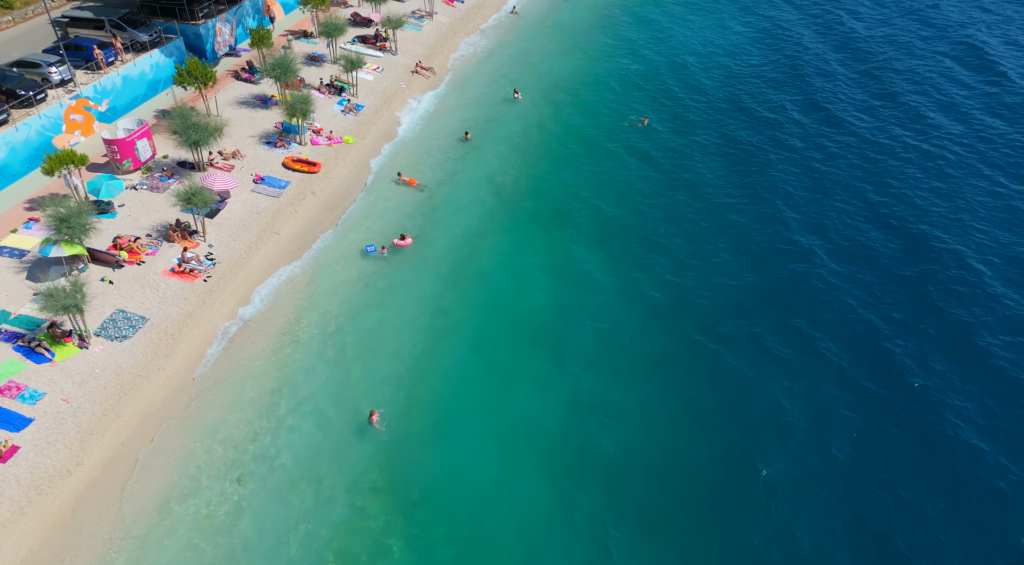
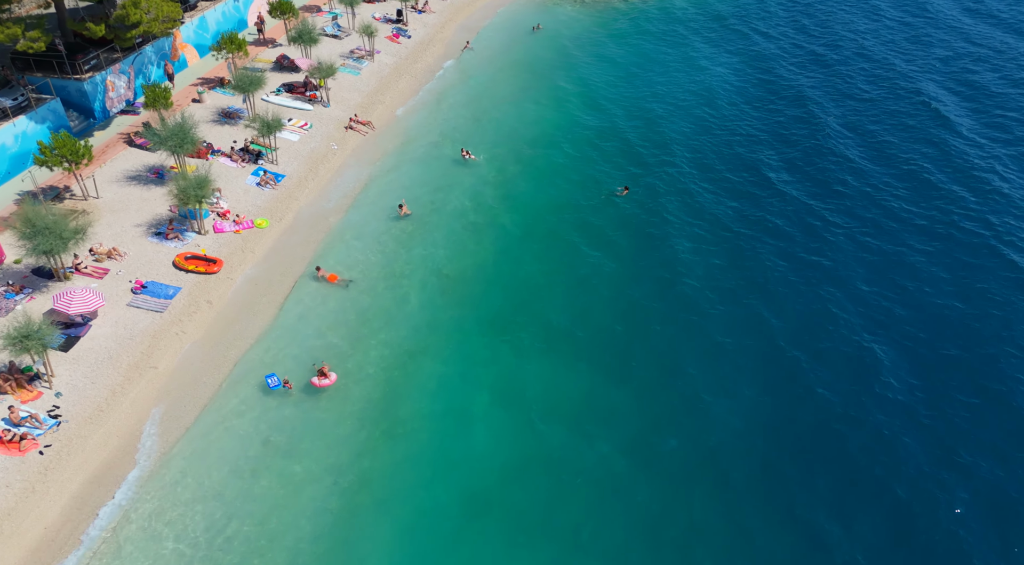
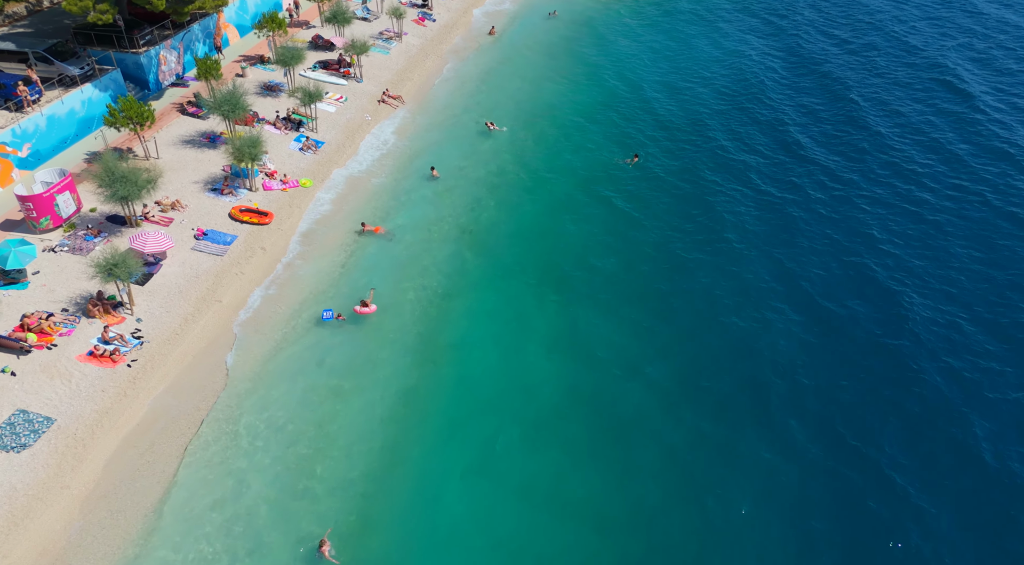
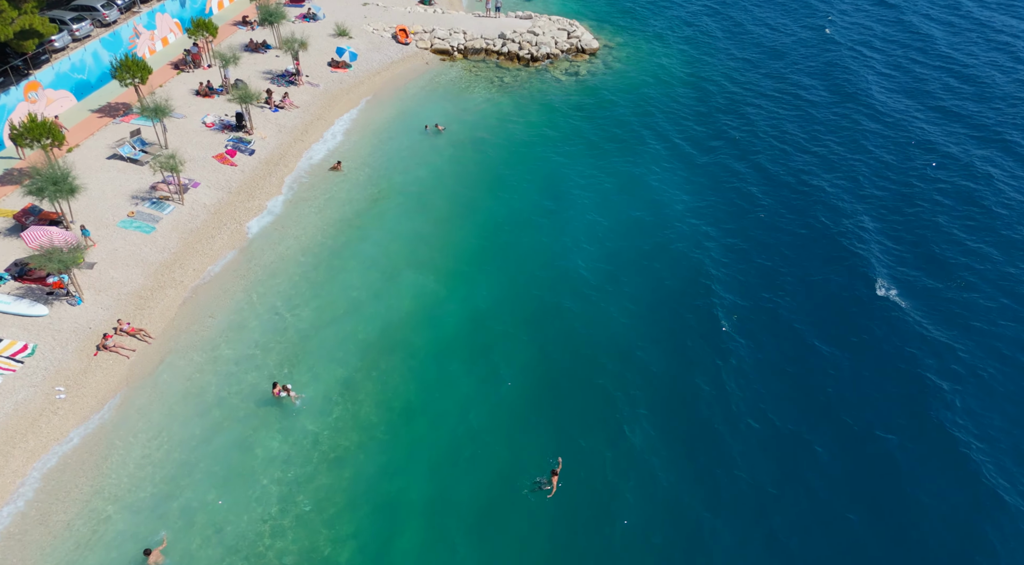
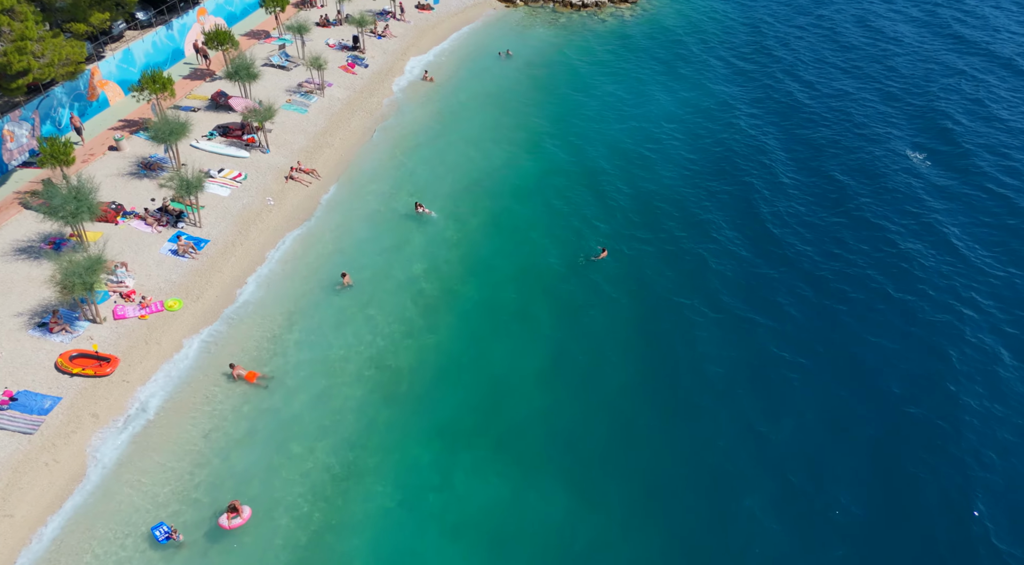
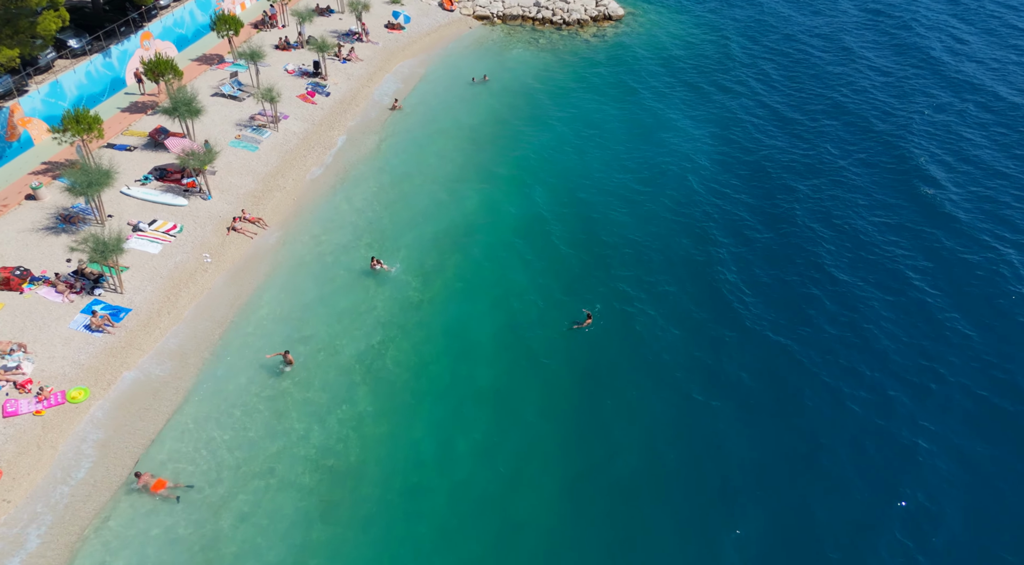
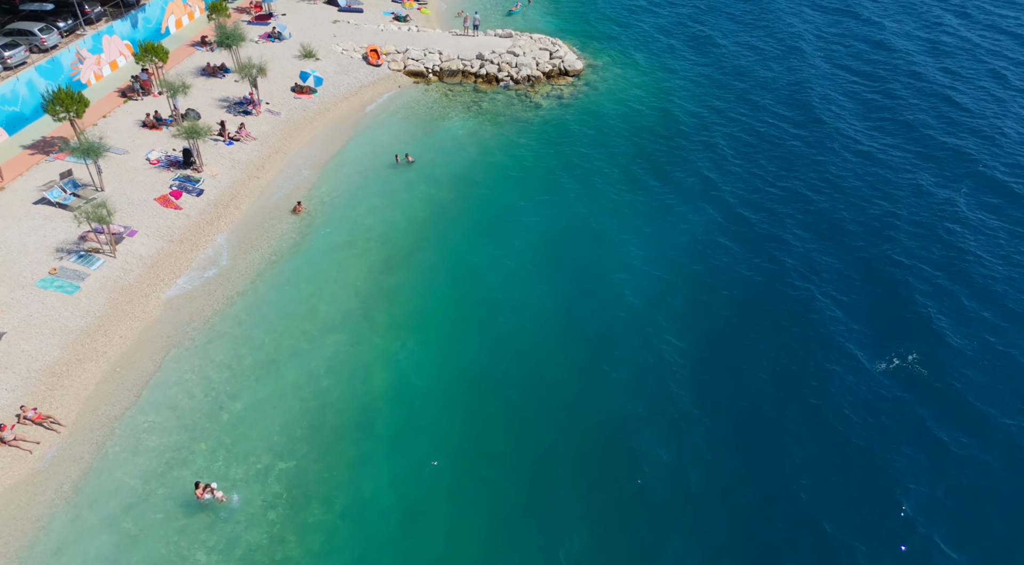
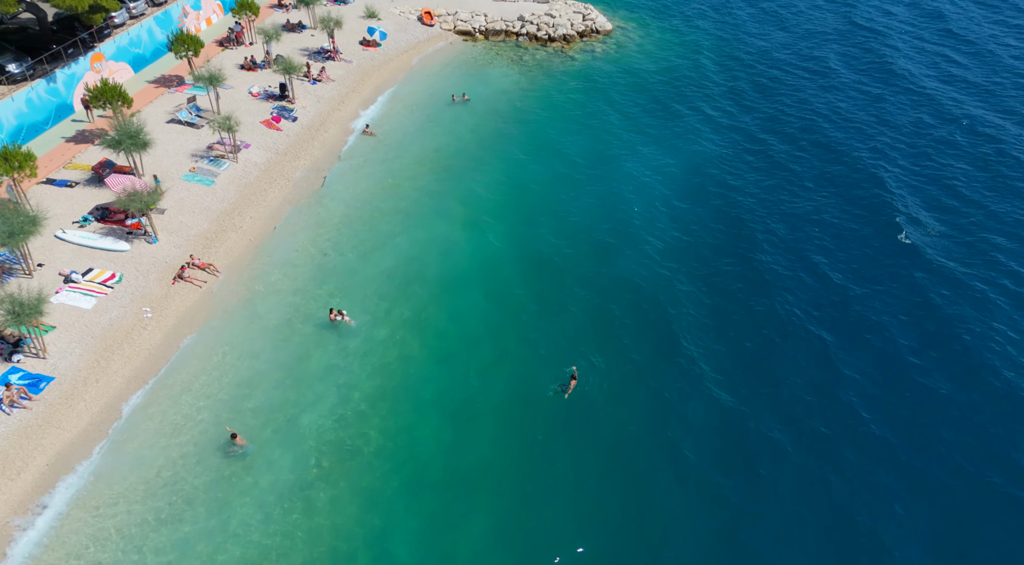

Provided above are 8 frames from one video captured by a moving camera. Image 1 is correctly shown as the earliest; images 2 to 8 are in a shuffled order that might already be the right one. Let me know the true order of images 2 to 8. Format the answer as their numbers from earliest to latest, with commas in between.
3, 2, 5, 6, 8, 4, 7
